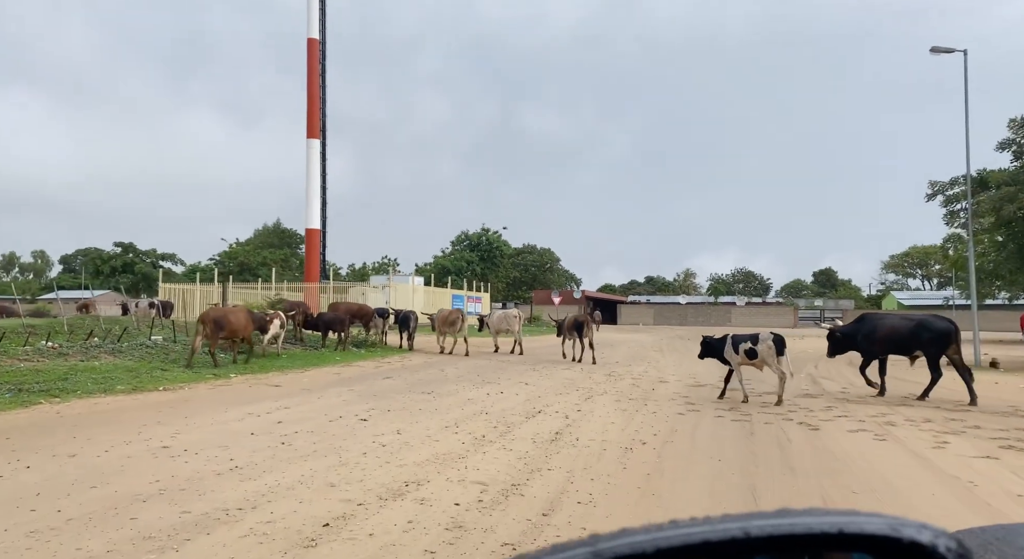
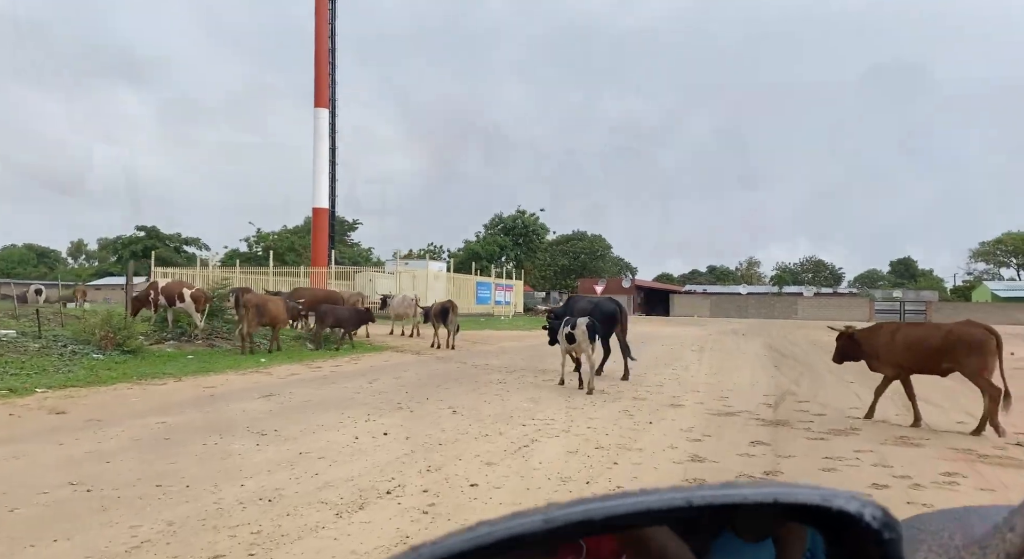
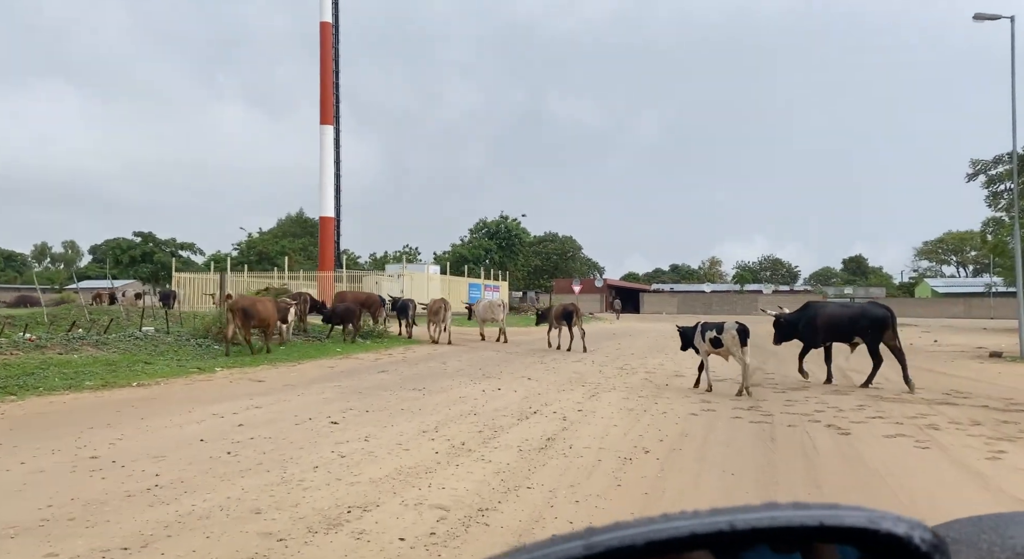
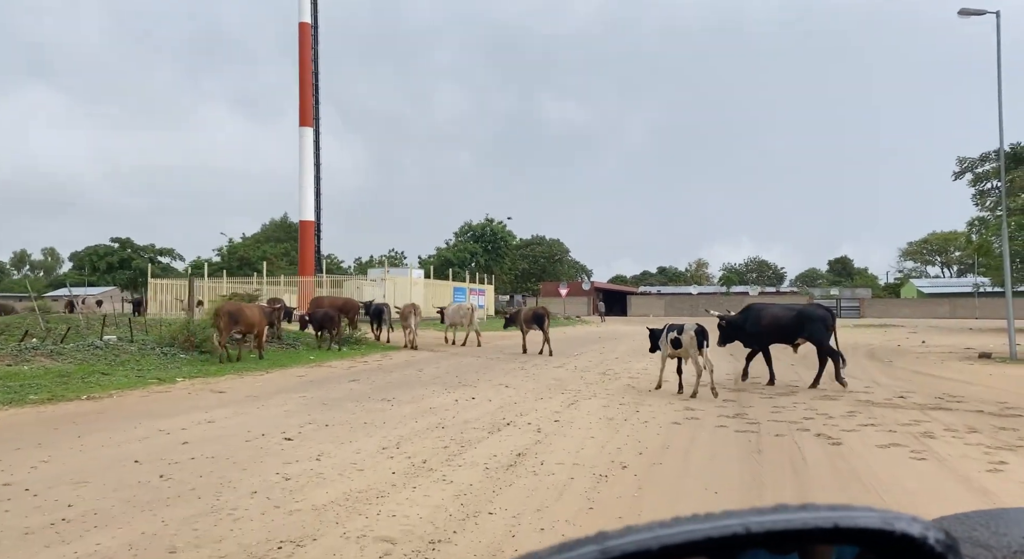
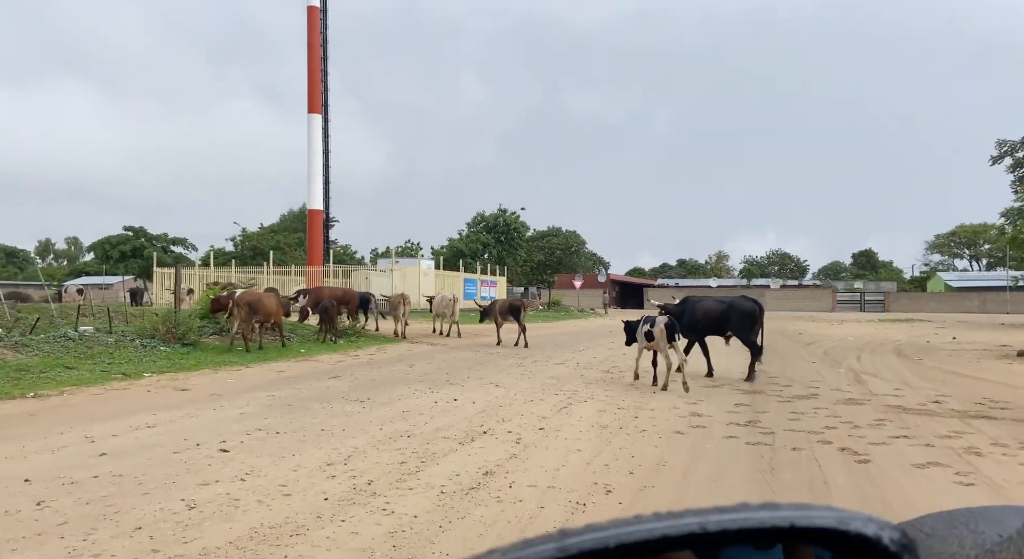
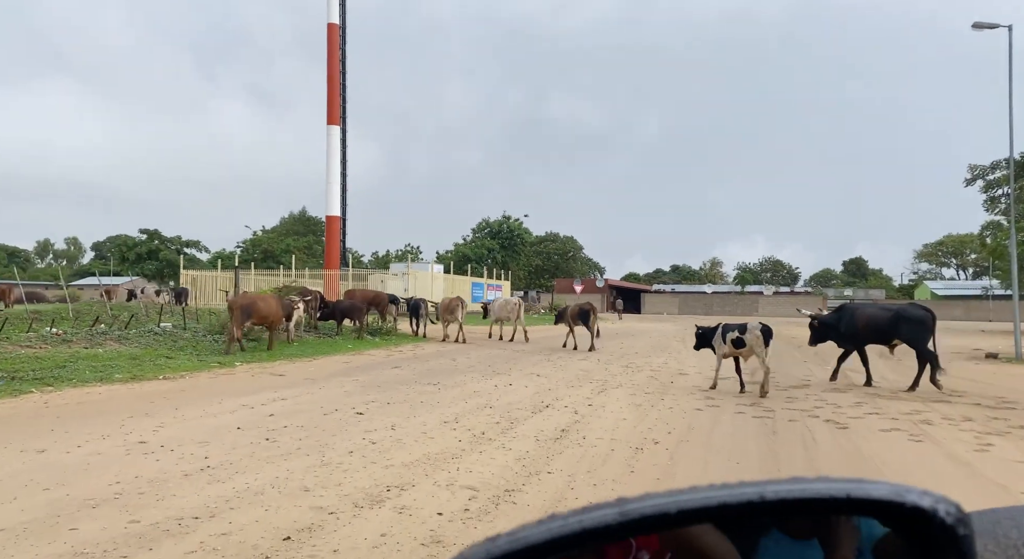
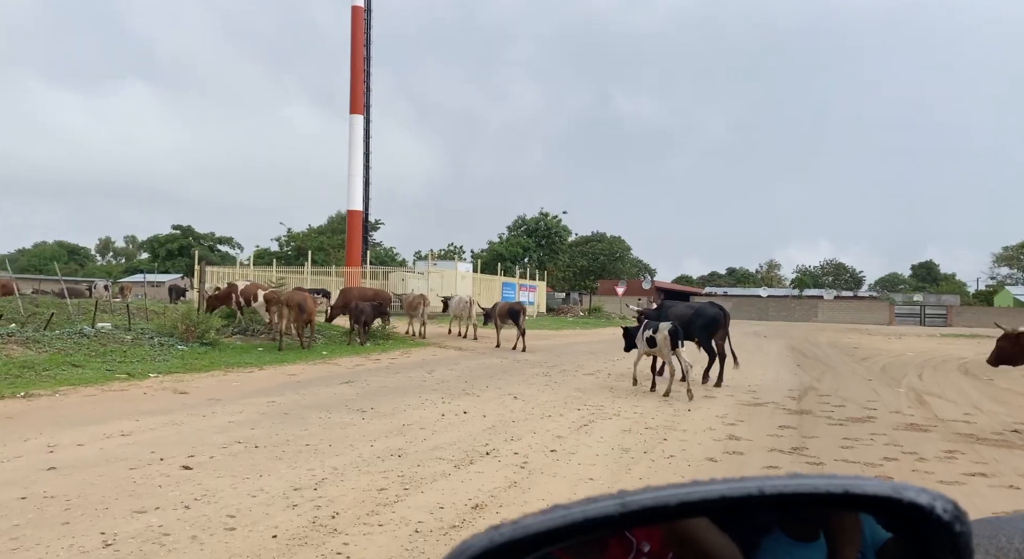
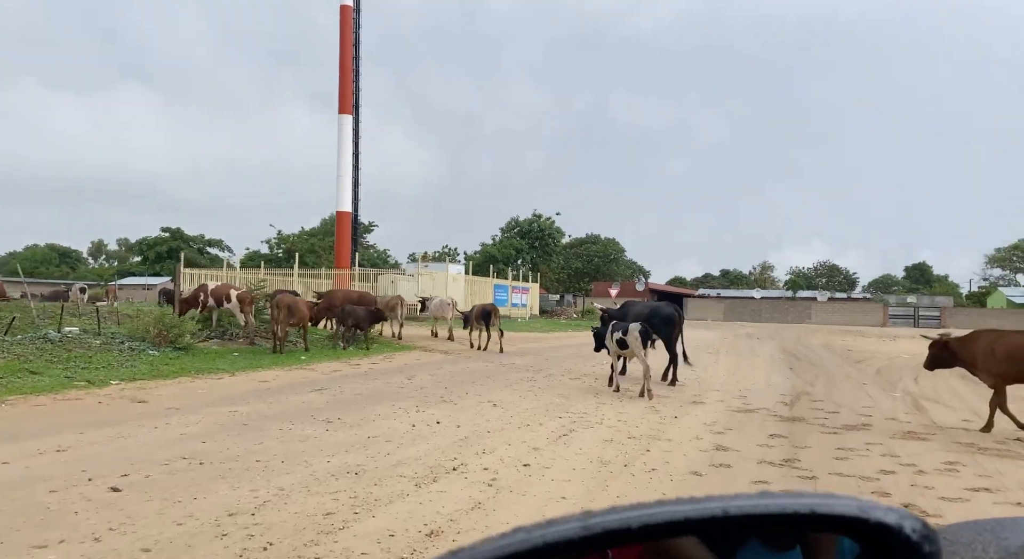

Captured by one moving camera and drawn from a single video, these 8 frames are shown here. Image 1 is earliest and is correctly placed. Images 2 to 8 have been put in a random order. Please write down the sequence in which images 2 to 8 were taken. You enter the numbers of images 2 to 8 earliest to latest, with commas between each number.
6, 3, 4, 5, 7, 8, 2
